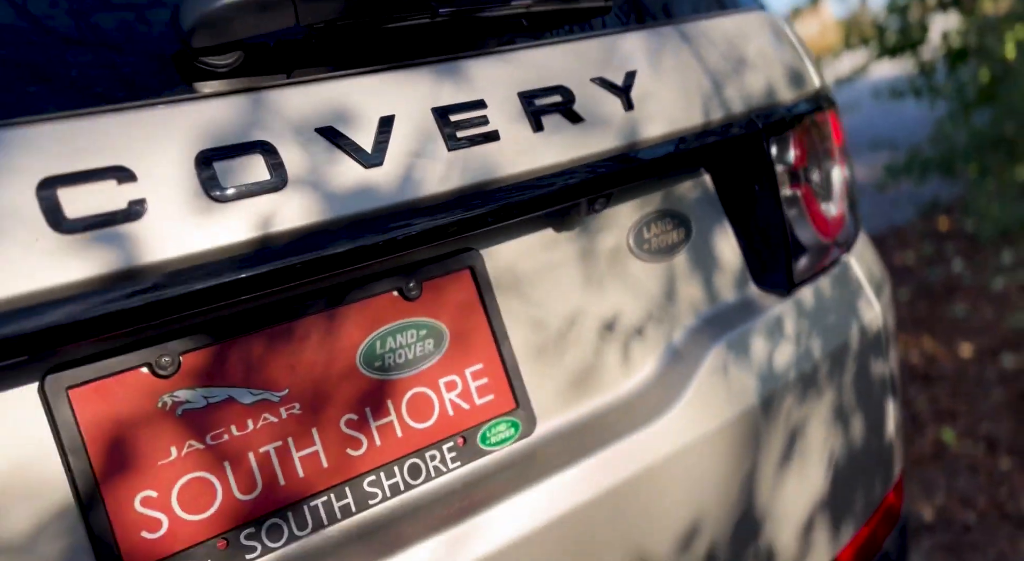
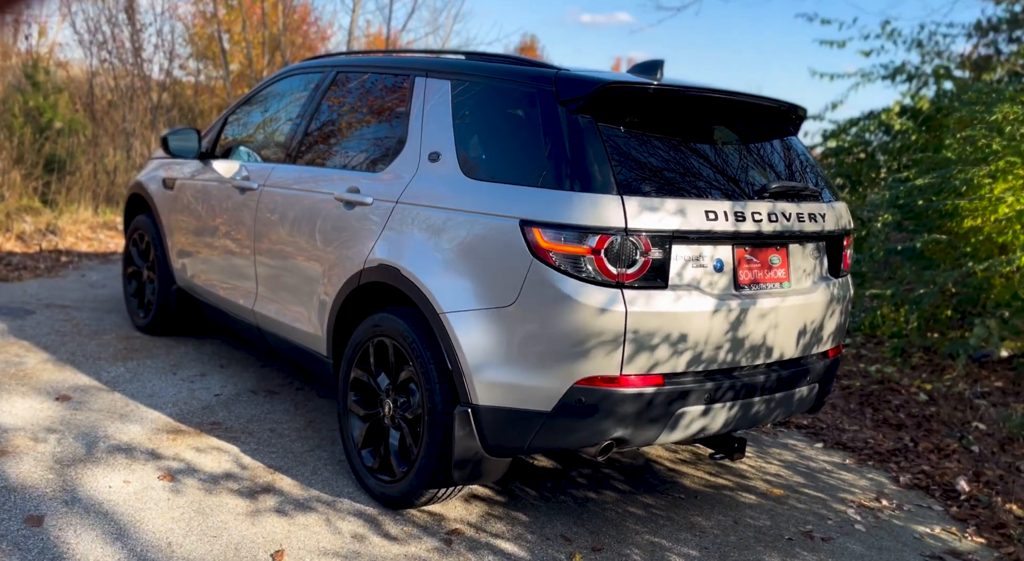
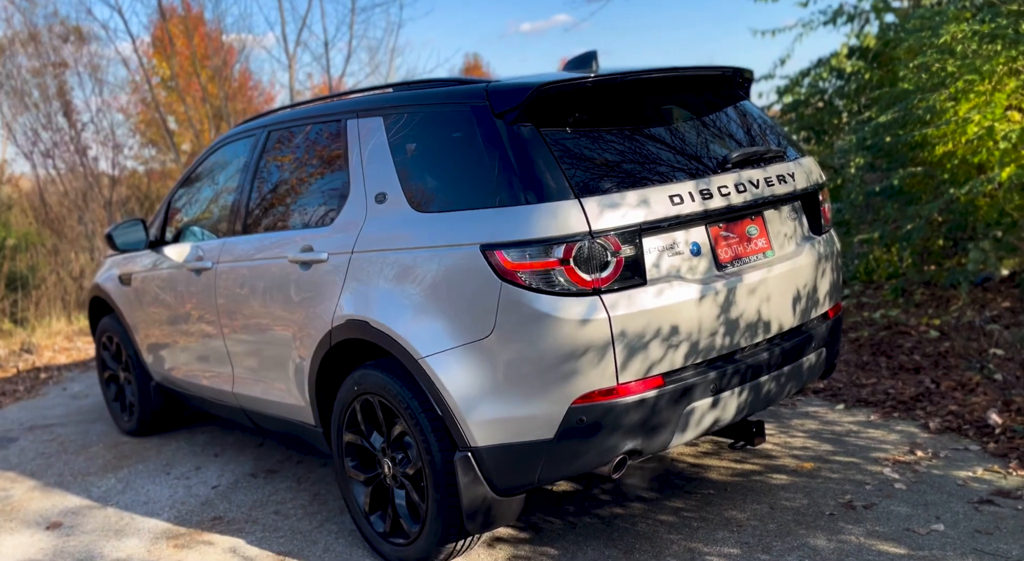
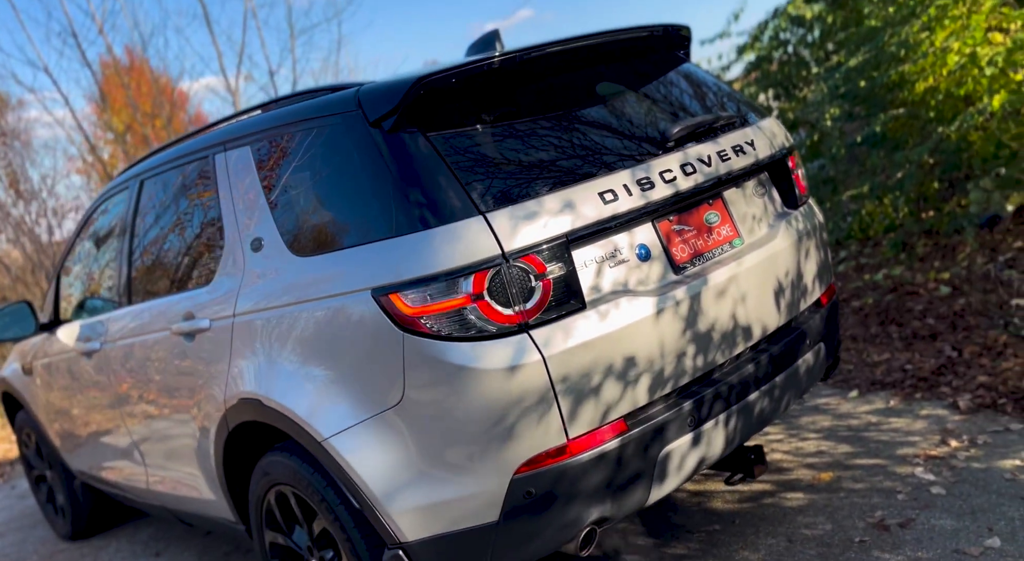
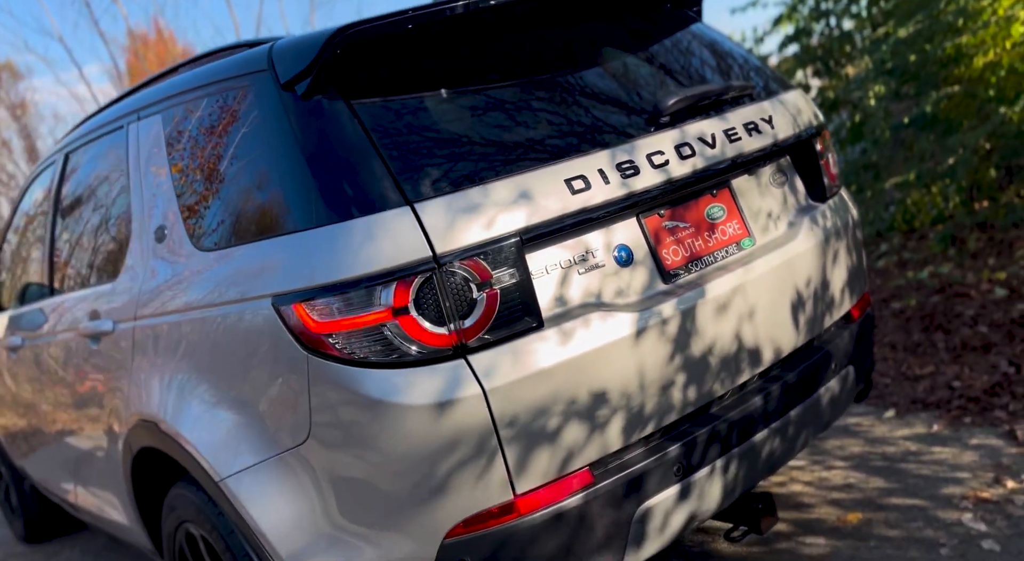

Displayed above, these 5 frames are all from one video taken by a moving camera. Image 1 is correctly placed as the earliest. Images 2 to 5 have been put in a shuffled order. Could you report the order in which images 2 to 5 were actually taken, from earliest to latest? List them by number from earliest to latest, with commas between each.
5, 4, 3, 2
